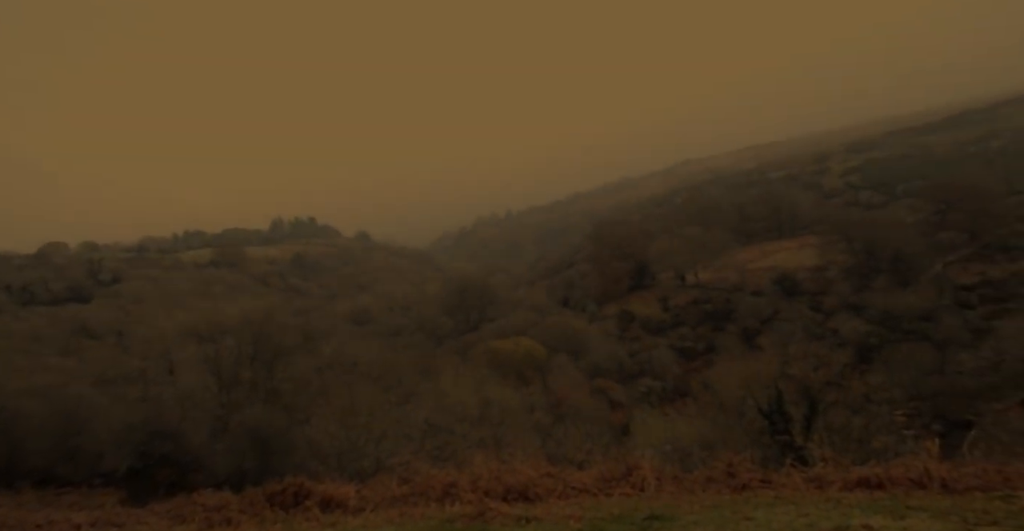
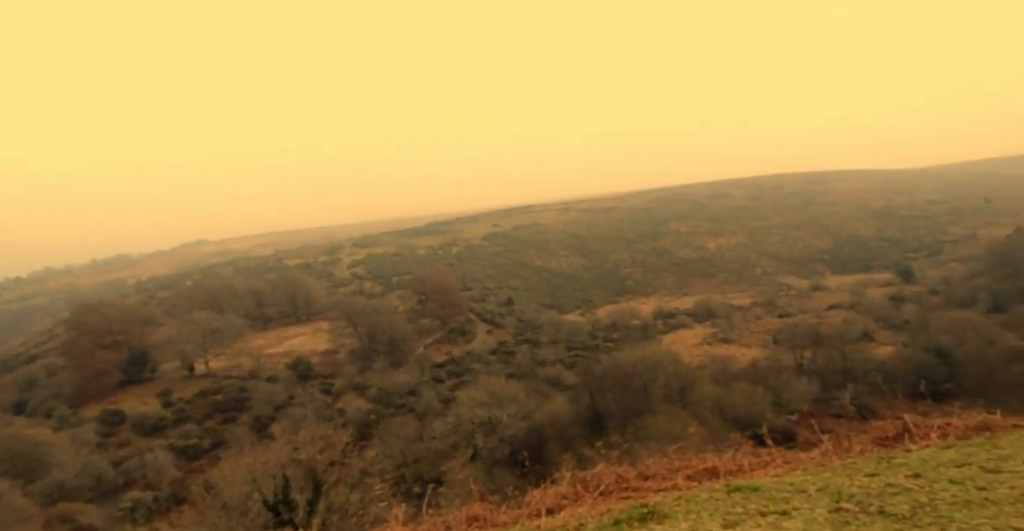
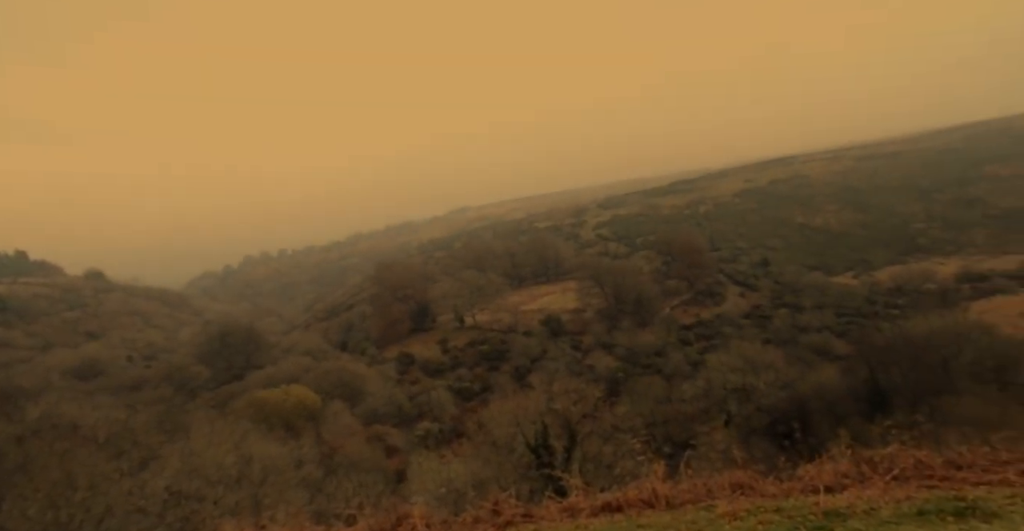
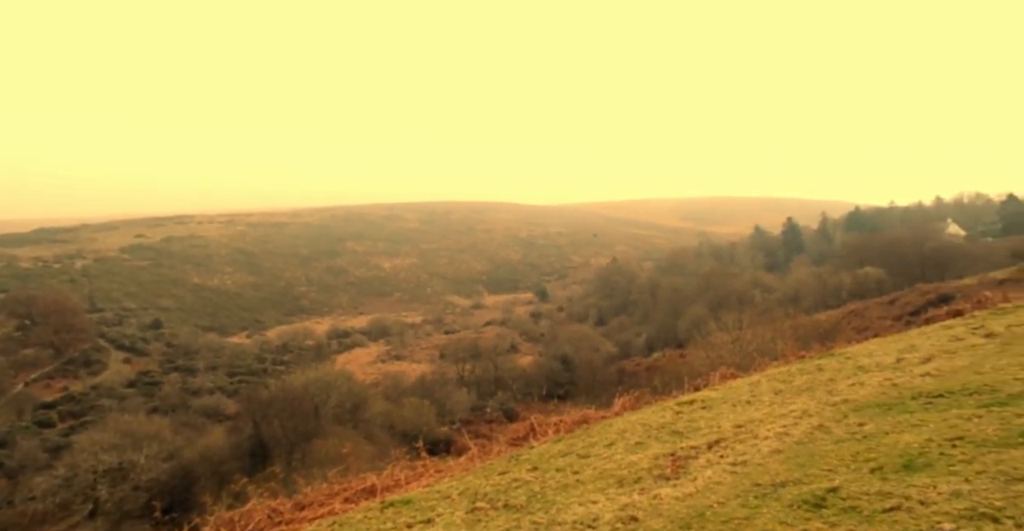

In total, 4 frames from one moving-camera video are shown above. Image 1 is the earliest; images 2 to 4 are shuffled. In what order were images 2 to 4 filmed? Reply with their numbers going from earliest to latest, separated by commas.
3, 2, 4
